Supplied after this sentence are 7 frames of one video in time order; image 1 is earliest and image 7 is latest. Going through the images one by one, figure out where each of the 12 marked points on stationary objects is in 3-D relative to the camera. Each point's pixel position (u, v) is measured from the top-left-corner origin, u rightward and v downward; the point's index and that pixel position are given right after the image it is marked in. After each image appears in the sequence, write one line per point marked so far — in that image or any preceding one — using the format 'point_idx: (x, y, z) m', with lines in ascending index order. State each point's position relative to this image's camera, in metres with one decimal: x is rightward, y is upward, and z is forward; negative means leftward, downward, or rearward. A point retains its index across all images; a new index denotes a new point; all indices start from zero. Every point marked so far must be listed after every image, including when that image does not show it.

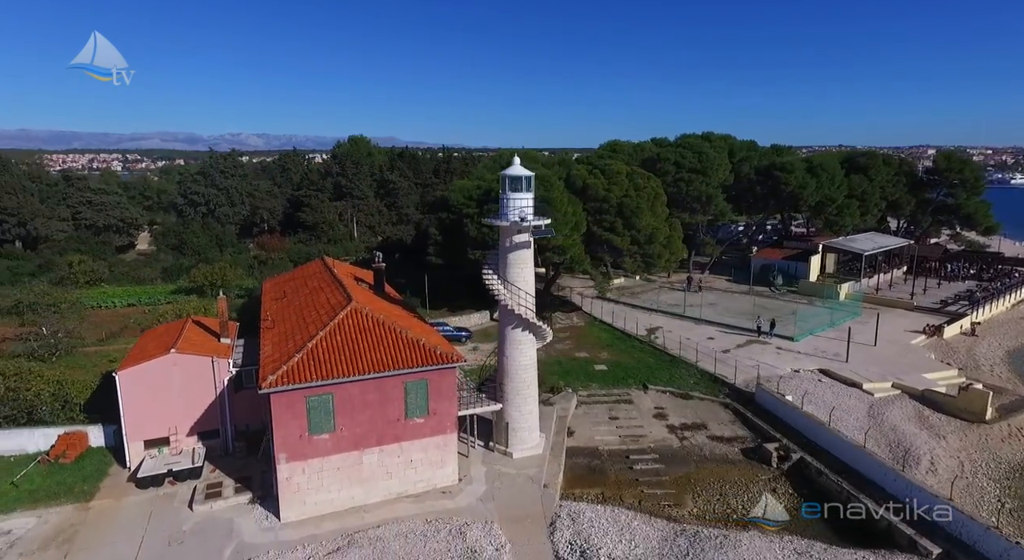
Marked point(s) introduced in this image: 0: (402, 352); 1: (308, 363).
0: (-3.3, -2.1, +16.8) m
1: (-5.7, -2.3, +15.9) m
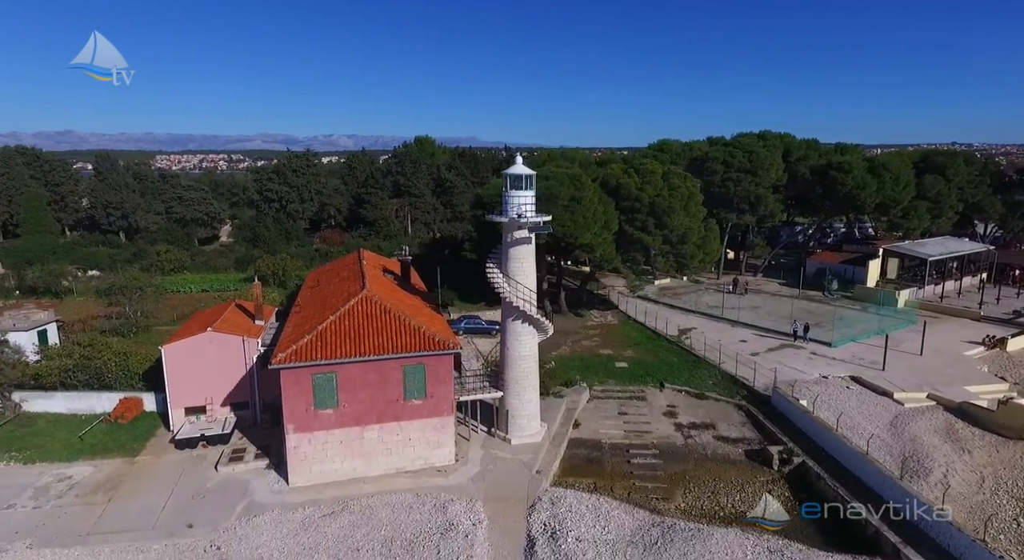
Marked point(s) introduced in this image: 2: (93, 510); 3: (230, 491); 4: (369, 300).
0: (-3.5, -1.9, +18.2) m
1: (-6.0, -1.9, +17.5) m
2: (-12.4, -6.7, +16.8) m
3: (-8.6, -6.4, +17.4) m
4: (-4.9, -0.7, +19.5) m
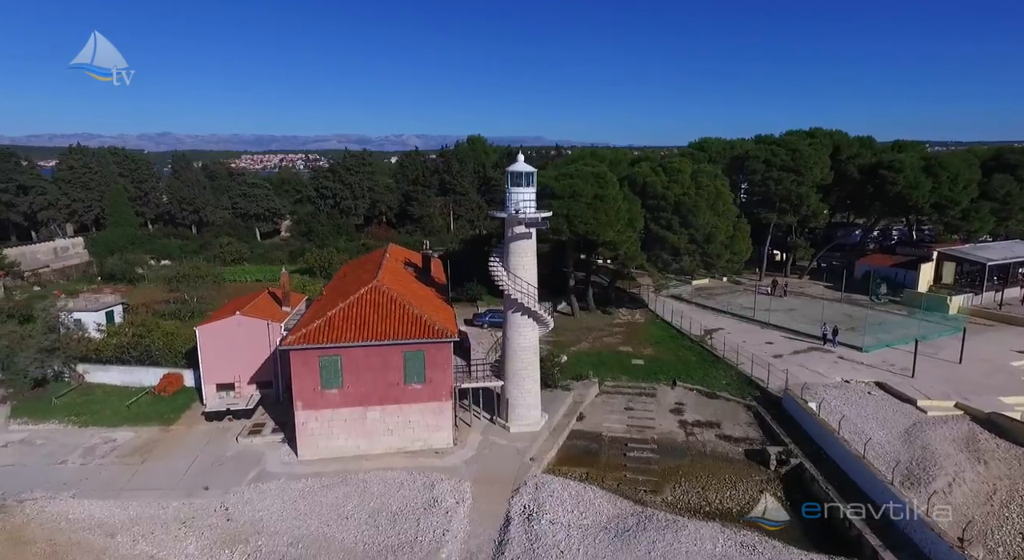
0: (-3.7, -1.5, +19.3) m
1: (-6.2, -1.6, +18.9) m
2: (-12.7, -6.2, +18.9) m
3: (-8.9, -6.0, +19.1) m
4: (-4.9, -0.4, +20.8) m
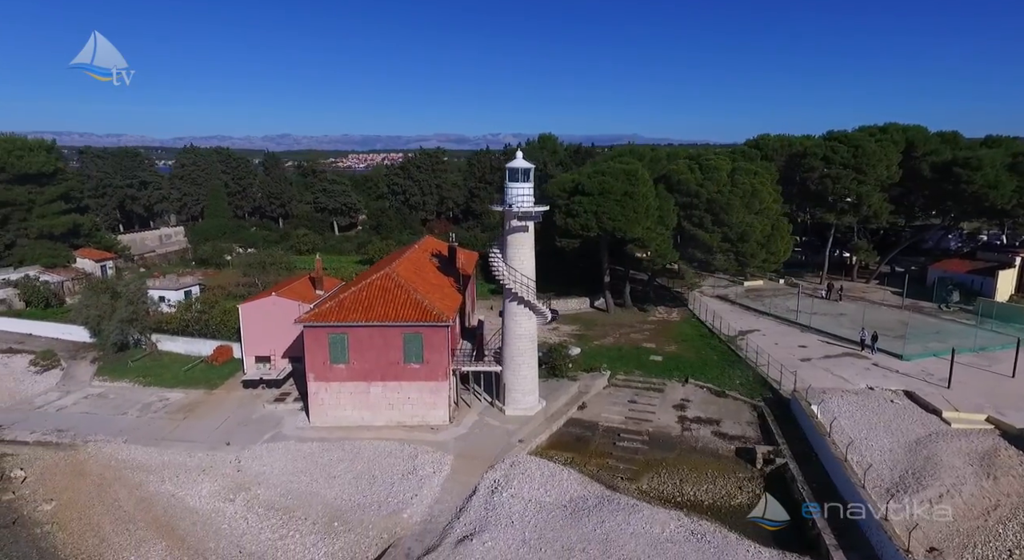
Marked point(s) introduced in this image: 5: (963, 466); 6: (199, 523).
0: (-3.9, -1.1, +21.0) m
1: (-6.5, -1.0, +21.0) m
2: (-13.1, -5.5, +22.0) m
3: (-9.2, -5.4, +21.6) m
4: (-4.9, +0.1, +22.6) m
5: (+14.4, -6.0, +18.3) m
6: (-9.0, -6.9, +16.2) m
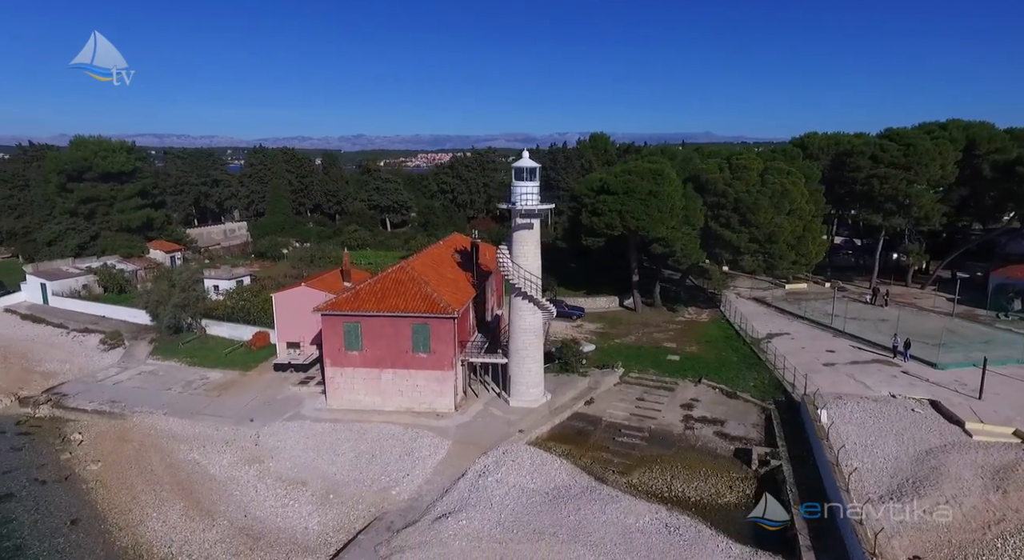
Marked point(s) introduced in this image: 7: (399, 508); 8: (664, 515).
0: (-3.8, -0.8, +22.1) m
1: (-6.4, -0.7, +22.4) m
2: (-12.9, -5.1, +24.1) m
3: (-9.1, -5.0, +23.3) m
4: (-4.5, +0.4, +23.8) m
5: (+14.1, -6.1, +17.5) m
6: (-9.4, -6.6, +18.0) m
7: (-3.2, -6.5, +16.1) m
8: (+4.3, -6.6, +16.0) m
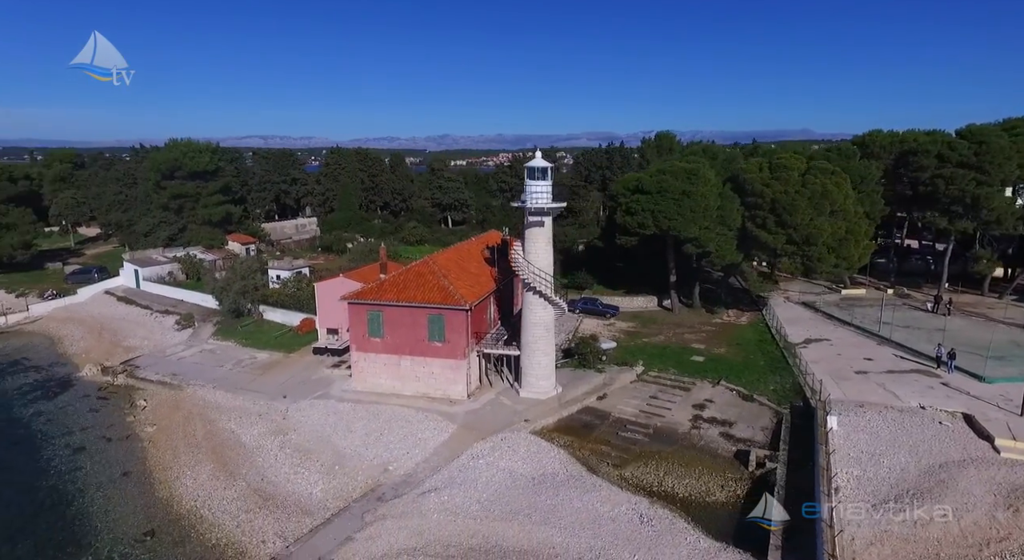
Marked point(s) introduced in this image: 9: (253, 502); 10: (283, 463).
0: (-3.3, -0.5, +23.5) m
1: (-5.8, -0.4, +24.1) m
2: (-12.1, -4.5, +26.6) m
3: (-8.5, -4.6, +25.4) m
4: (-3.8, +0.7, +25.3) m
5: (+13.7, -6.3, +16.6) m
6: (-9.6, -6.1, +20.1) m
7: (-3.6, -6.2, +17.5) m
8: (+3.7, -6.5, +16.4) m
9: (-7.8, -6.7, +17.3) m
10: (-7.7, -6.2, +19.2) m
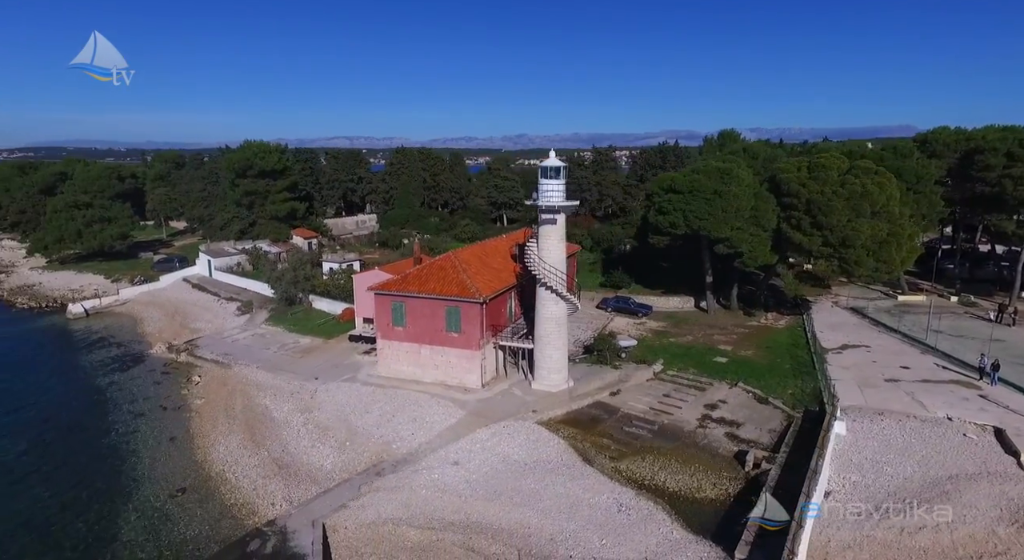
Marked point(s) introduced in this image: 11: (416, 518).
0: (-2.6, -0.3, +24.7) m
1: (-5.1, 0.0, +25.7) m
2: (-11.2, -4.0, +28.9) m
3: (-7.7, -4.2, +27.2) m
4: (-2.9, +1.0, +26.5) m
5: (+13.2, -6.4, +15.9) m
6: (-9.4, -5.7, +22.1) m
7: (-3.9, -5.9, +18.8) m
8: (+3.3, -6.4, +16.9) m
9: (-8.1, -6.3, +19.1) m
10: (-7.7, -5.8, +21.0) m
11: (-2.6, -6.5, +15.6) m
